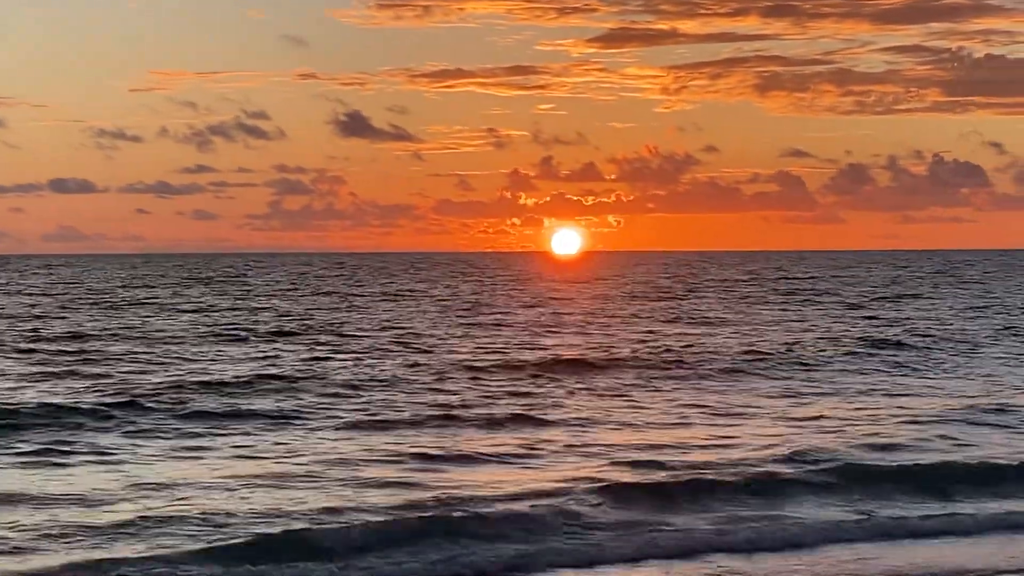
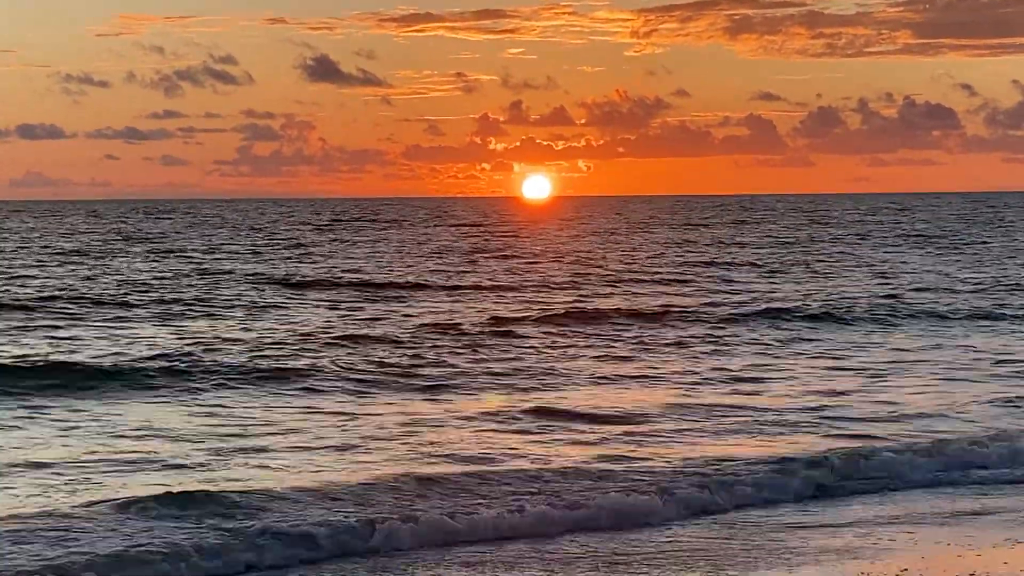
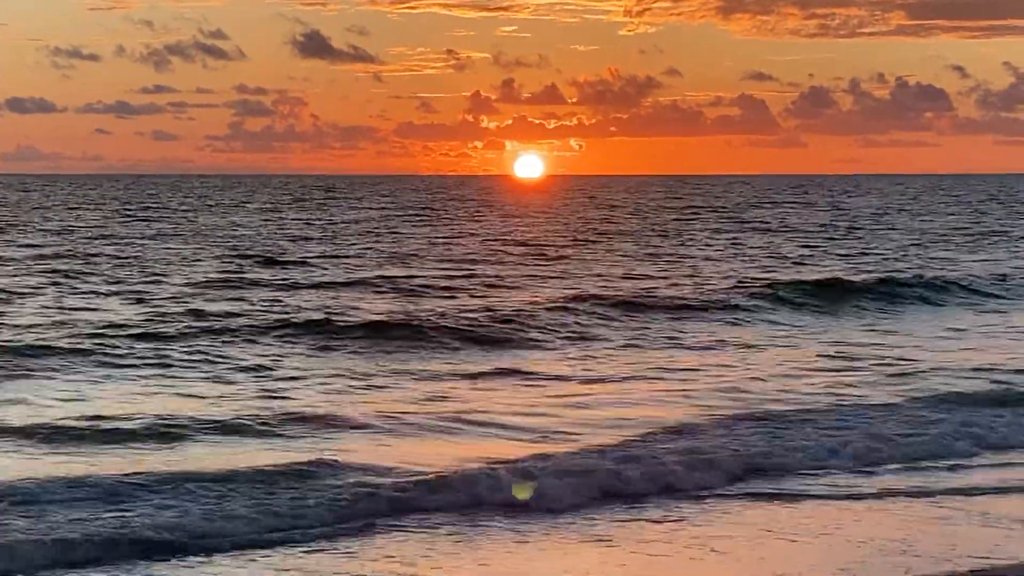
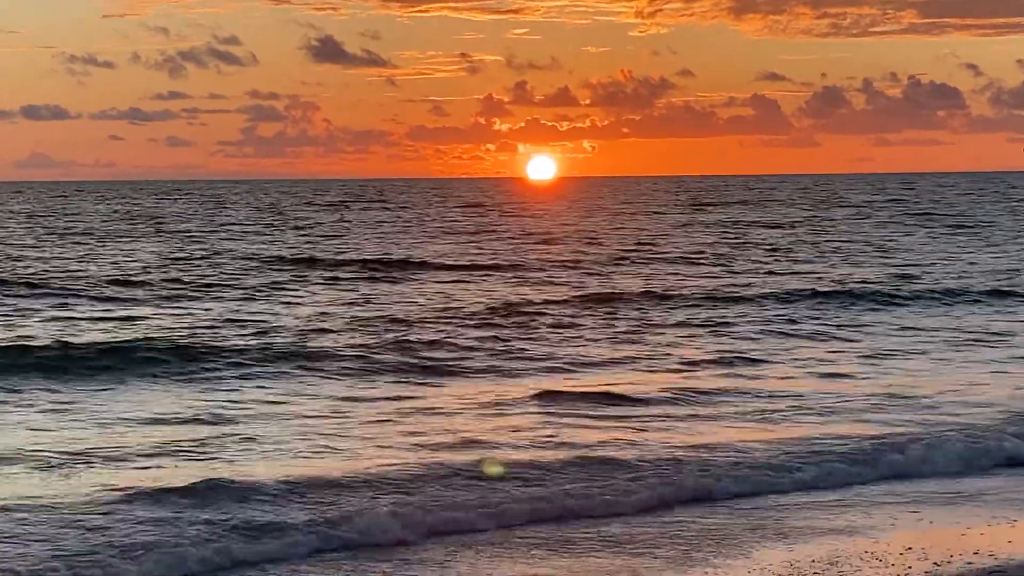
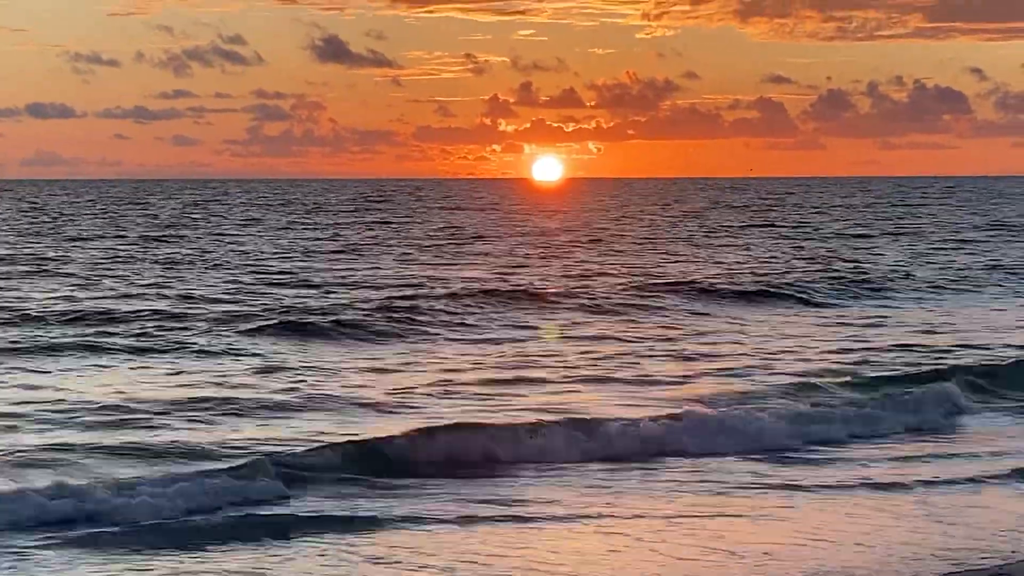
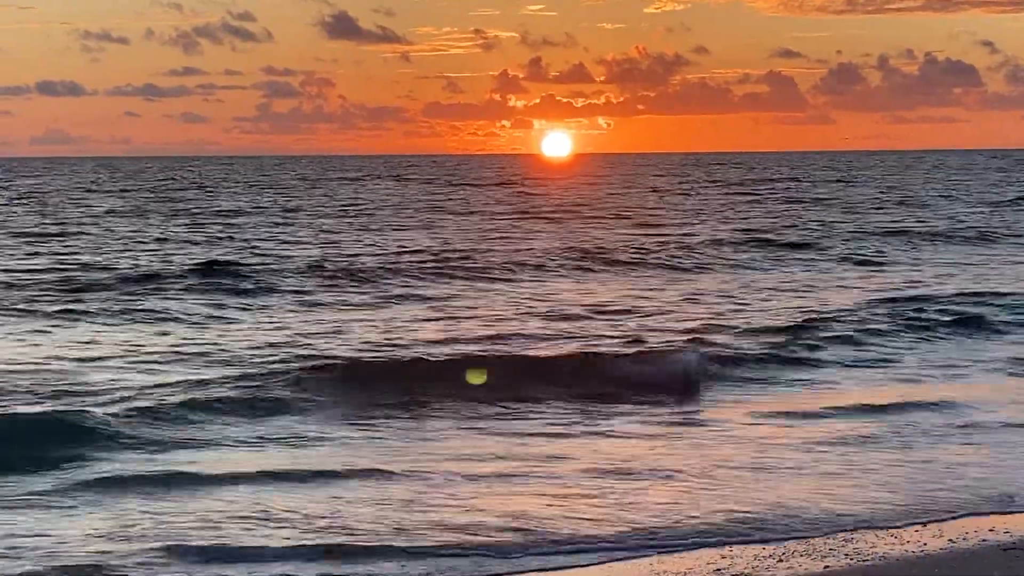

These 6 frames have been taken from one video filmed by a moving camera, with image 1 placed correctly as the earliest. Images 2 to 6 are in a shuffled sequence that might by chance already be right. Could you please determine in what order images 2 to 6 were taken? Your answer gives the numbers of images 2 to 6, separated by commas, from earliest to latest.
2, 4, 6, 5, 3
